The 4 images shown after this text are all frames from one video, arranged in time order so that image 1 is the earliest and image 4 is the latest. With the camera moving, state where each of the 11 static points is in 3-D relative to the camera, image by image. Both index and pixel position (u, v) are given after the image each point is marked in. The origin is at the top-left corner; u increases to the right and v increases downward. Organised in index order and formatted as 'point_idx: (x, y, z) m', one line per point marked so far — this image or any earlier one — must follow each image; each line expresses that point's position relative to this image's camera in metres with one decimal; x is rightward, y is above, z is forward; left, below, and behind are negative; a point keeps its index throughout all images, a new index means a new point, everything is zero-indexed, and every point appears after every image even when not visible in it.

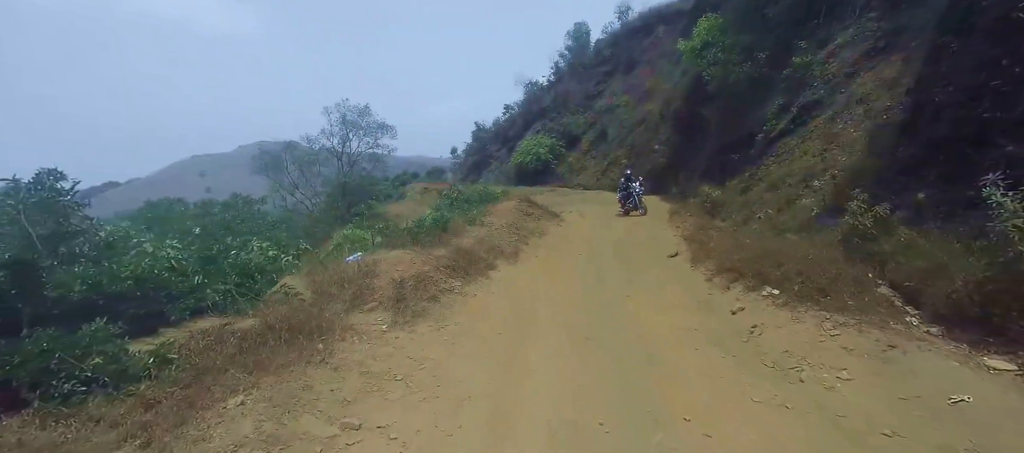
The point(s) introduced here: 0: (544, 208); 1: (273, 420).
0: (+1.0, +0.9, +17.1) m
1: (-1.8, -1.5, +3.9) m
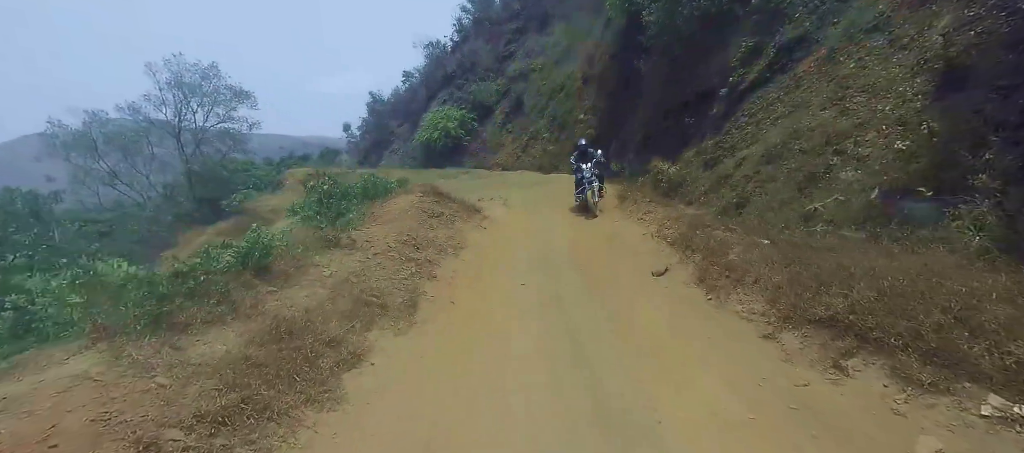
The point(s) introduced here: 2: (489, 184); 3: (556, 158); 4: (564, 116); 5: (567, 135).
0: (-1.5, +0.9, +12.5) m
1: (-1.9, -2.1, -0.8) m
2: (-0.7, +1.5, +16.3) m
3: (+1.6, +2.7, +19.2) m
4: (+2.0, +4.4, +19.6) m
5: (+2.0, +3.5, +19.1) m
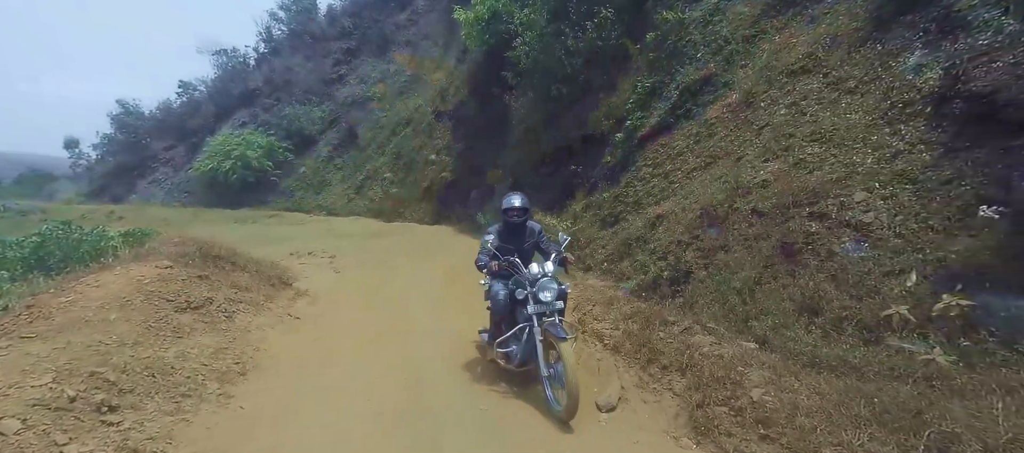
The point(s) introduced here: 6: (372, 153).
0: (-4.3, -0.5, +8.1) m
1: (-0.4, -2.2, -4.9) m
2: (-4.8, -0.3, +12.0) m
3: (-3.5, +0.7, +15.6) m
4: (-3.3, +2.3, +16.2) m
5: (-3.1, +1.5, +15.7) m
6: (-5.0, +2.6, +18.3) m
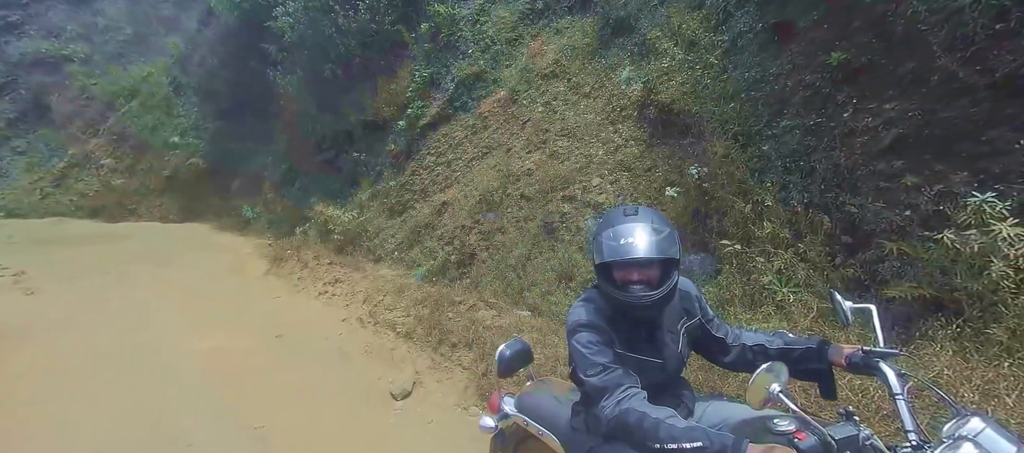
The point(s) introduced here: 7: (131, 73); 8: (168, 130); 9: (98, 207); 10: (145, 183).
0: (-7.2, -0.8, +6.0) m
1: (+1.7, -2.3, -4.3) m
2: (-9.2, -0.6, +9.4) m
3: (-9.5, +0.5, +13.1) m
4: (-9.7, +2.1, +13.8) m
5: (-9.2, +1.3, +13.3) m
6: (-12.2, +2.3, +14.9) m
7: (-11.2, +4.2, +15.3) m
8: (-8.9, +2.3, +13.5) m
9: (-10.3, +0.3, +13.3) m
10: (-9.2, +0.9, +13.2) m
